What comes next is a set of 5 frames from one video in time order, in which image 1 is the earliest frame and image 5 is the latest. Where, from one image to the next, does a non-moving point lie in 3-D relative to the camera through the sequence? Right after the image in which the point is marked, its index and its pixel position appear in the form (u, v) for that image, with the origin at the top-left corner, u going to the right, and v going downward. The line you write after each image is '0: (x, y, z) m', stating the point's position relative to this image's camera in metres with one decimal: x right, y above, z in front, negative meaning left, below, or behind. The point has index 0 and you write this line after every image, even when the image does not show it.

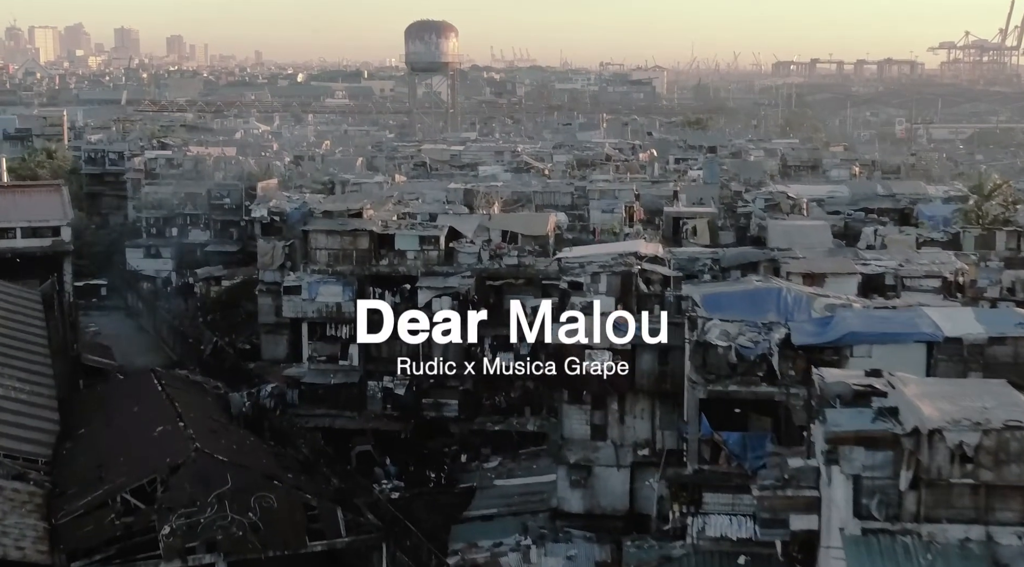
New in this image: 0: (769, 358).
0: (+2.2, -0.7, +9.0) m
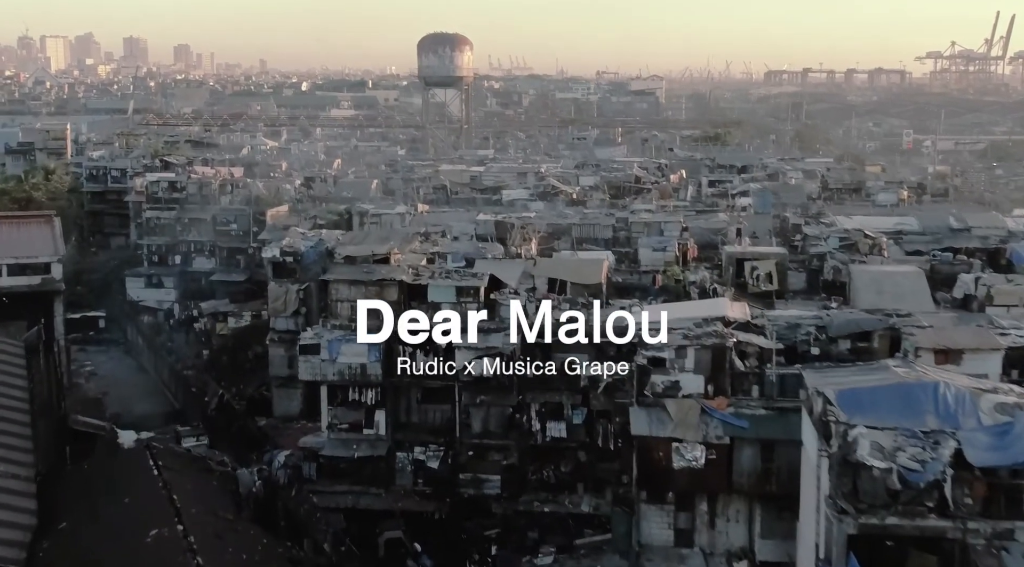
0: (+2.8, -1.3, +7.0) m
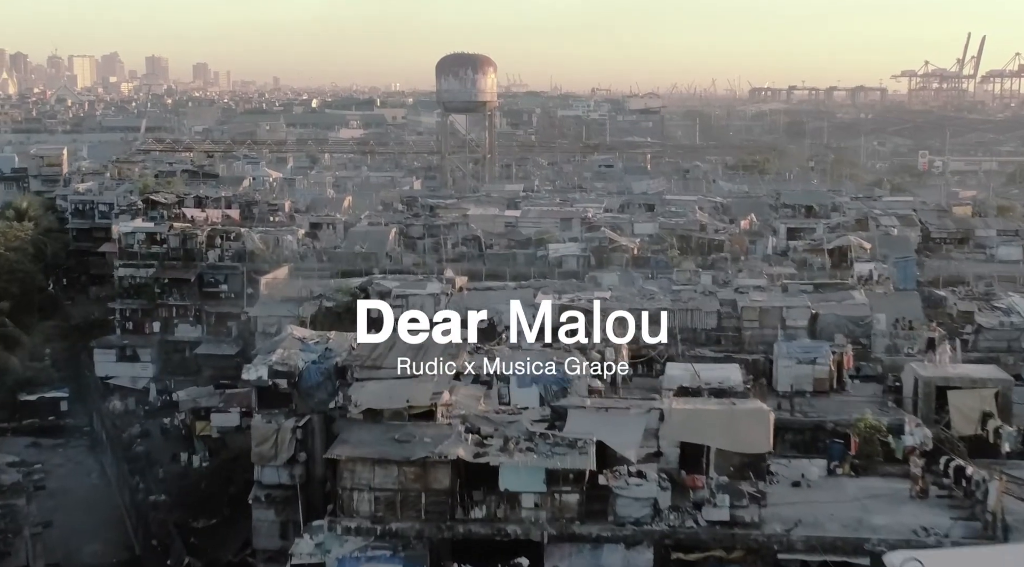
0: (+3.7, -2.6, +2.0) m
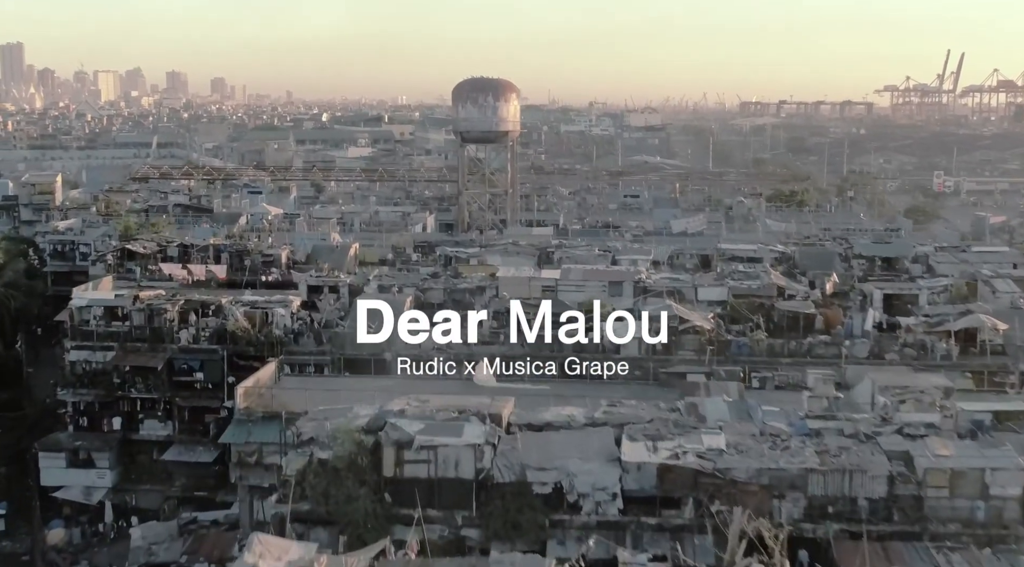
0: (+4.3, -3.8, -2.8) m
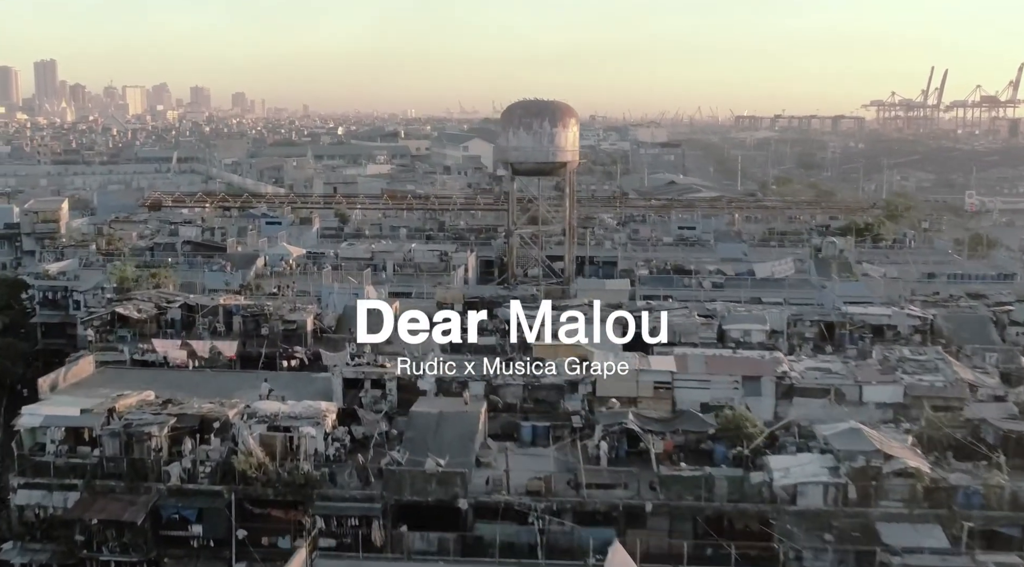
0: (+5.6, -4.9, -8.5) m
